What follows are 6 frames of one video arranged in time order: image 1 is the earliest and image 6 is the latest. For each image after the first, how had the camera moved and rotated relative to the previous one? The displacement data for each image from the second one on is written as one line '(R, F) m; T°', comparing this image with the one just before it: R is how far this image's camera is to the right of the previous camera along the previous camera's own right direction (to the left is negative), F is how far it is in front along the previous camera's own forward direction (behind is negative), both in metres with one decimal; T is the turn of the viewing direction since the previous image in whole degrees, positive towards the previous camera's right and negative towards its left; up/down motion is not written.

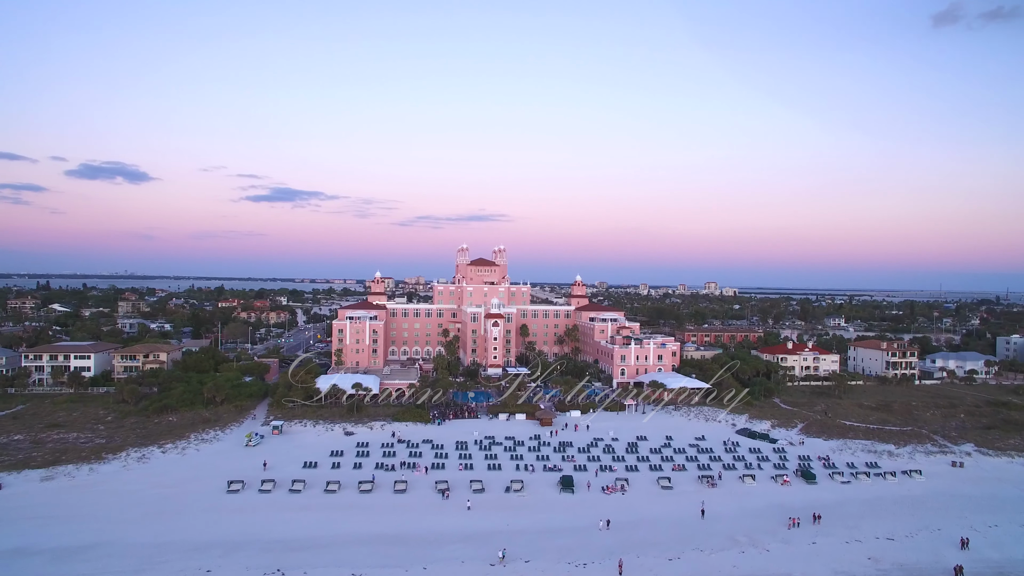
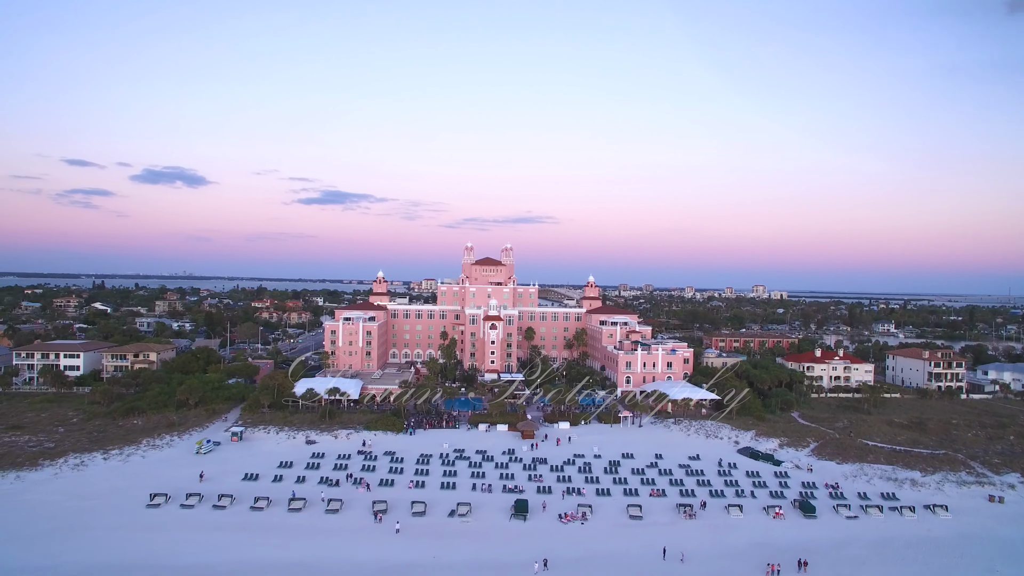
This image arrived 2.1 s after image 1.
(+6.0, +5.2) m; -5°
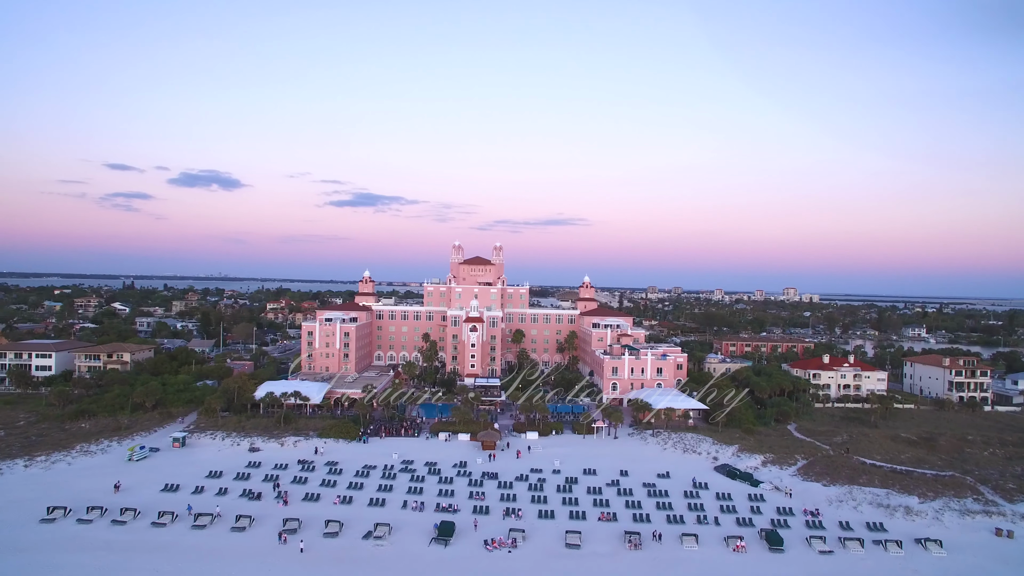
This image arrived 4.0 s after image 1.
(+5.6, +4.4) m; -3°
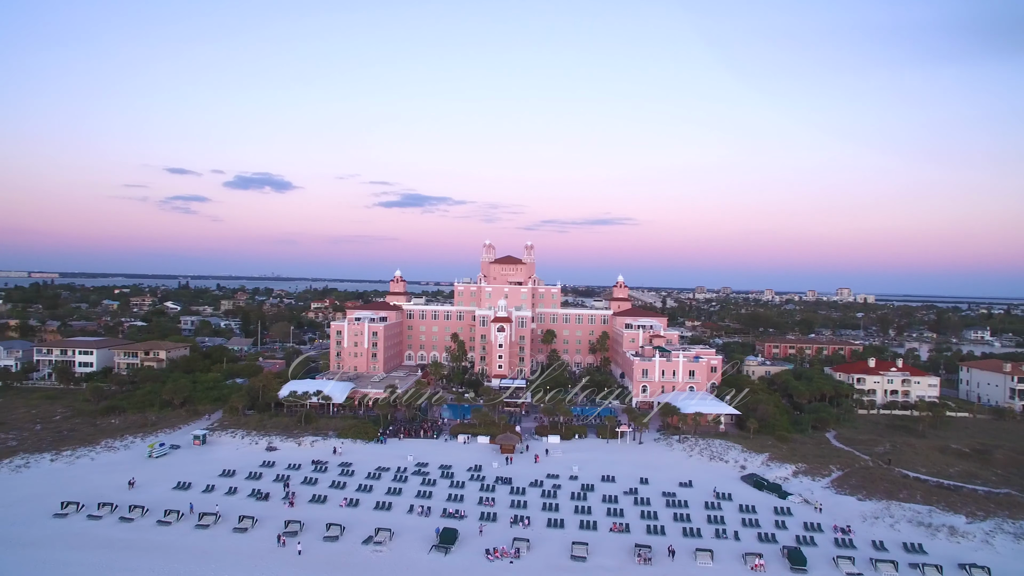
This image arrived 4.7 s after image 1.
(+2.1, +1.5) m; -4°
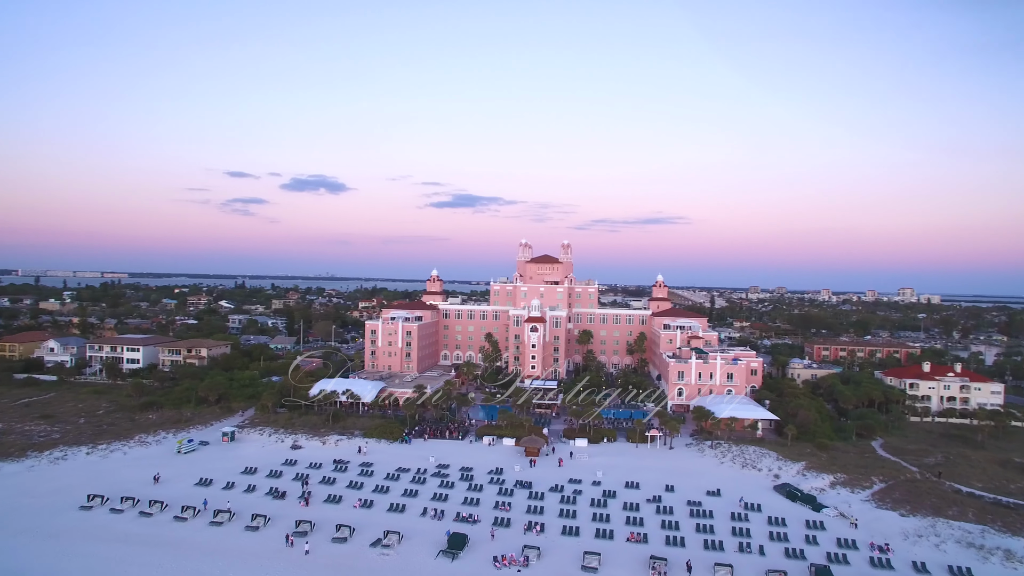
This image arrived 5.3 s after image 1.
(+1.9, +1.2) m; -4°
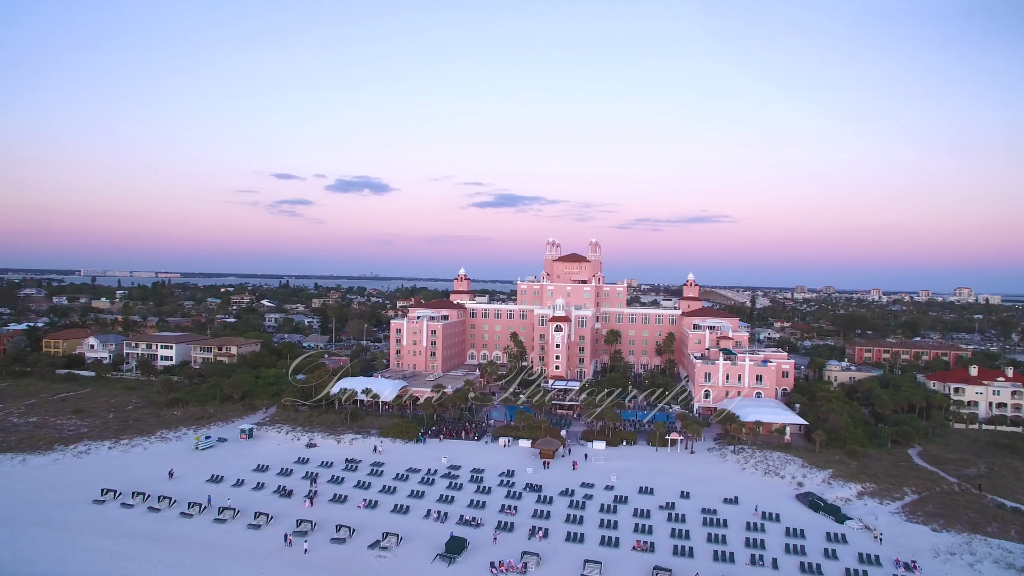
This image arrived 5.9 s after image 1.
(+2.0, +1.1) m; -4°
